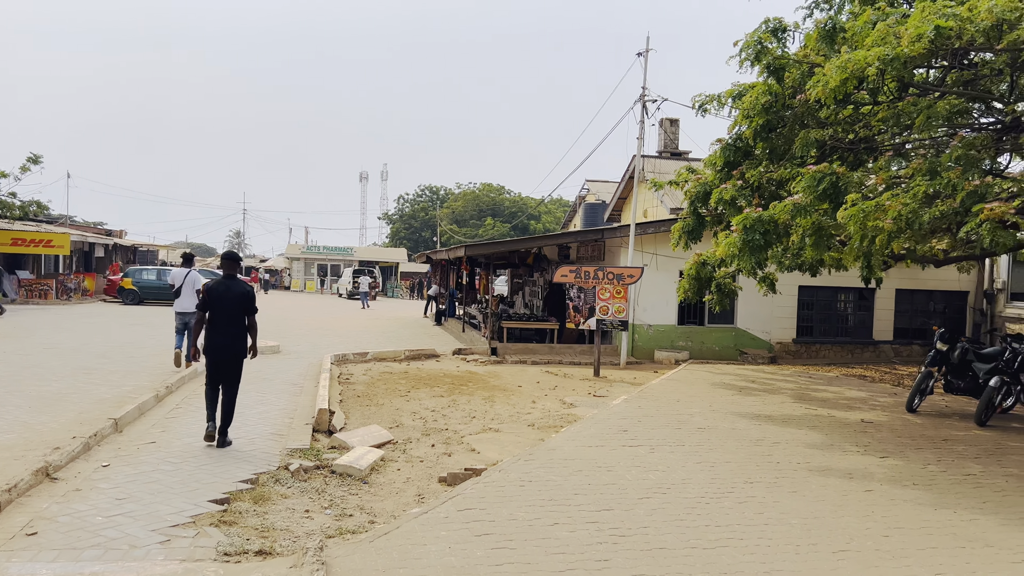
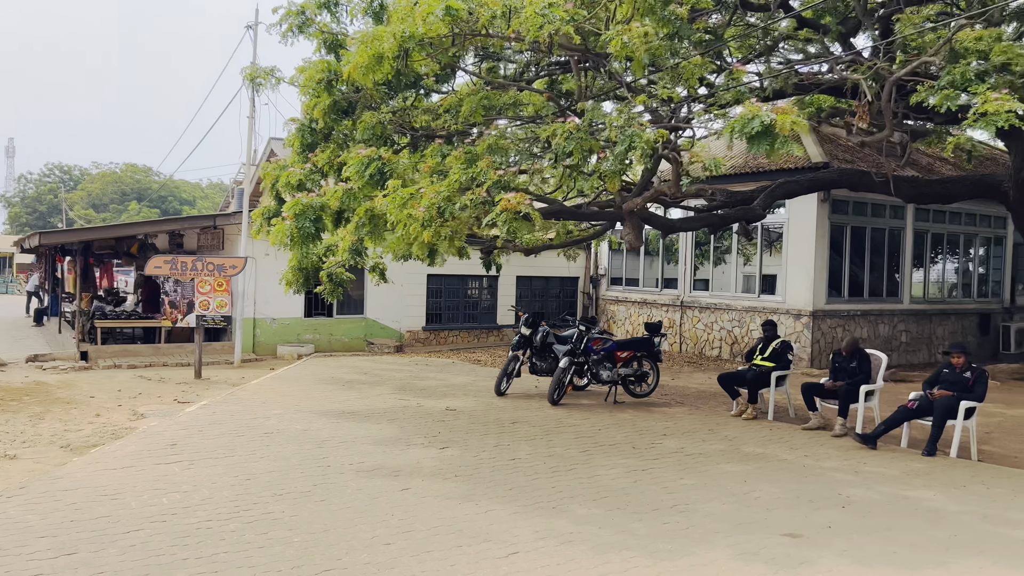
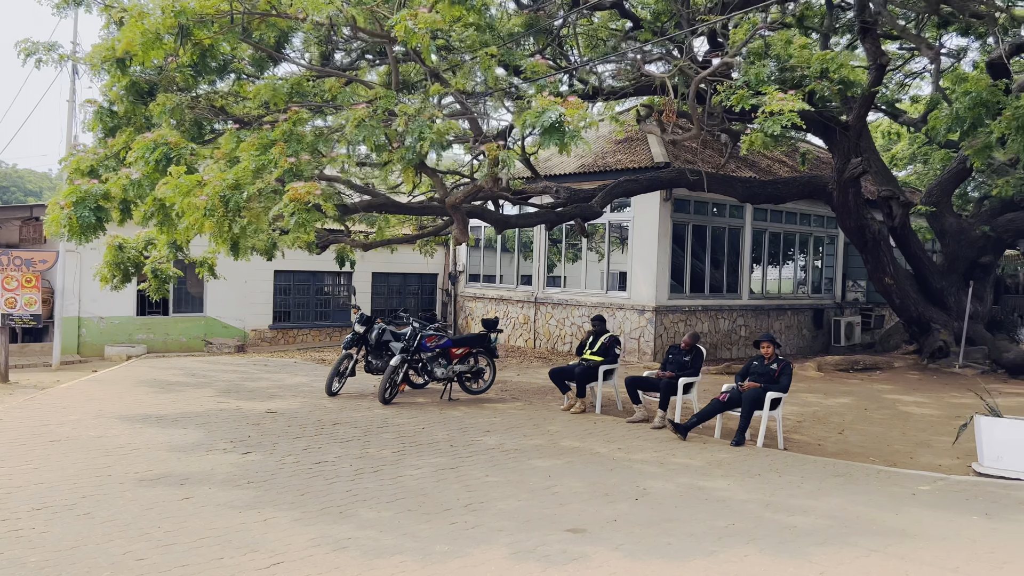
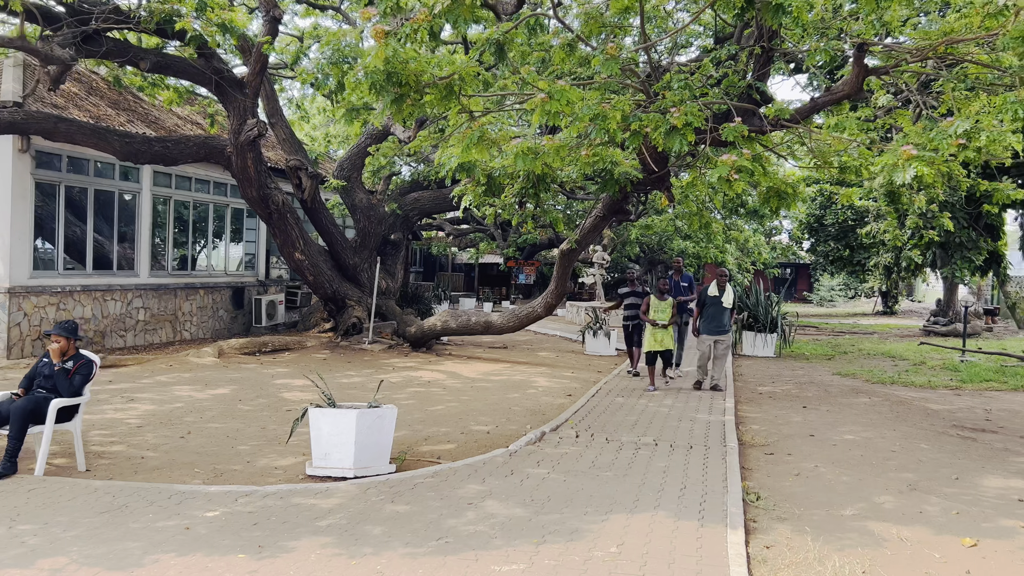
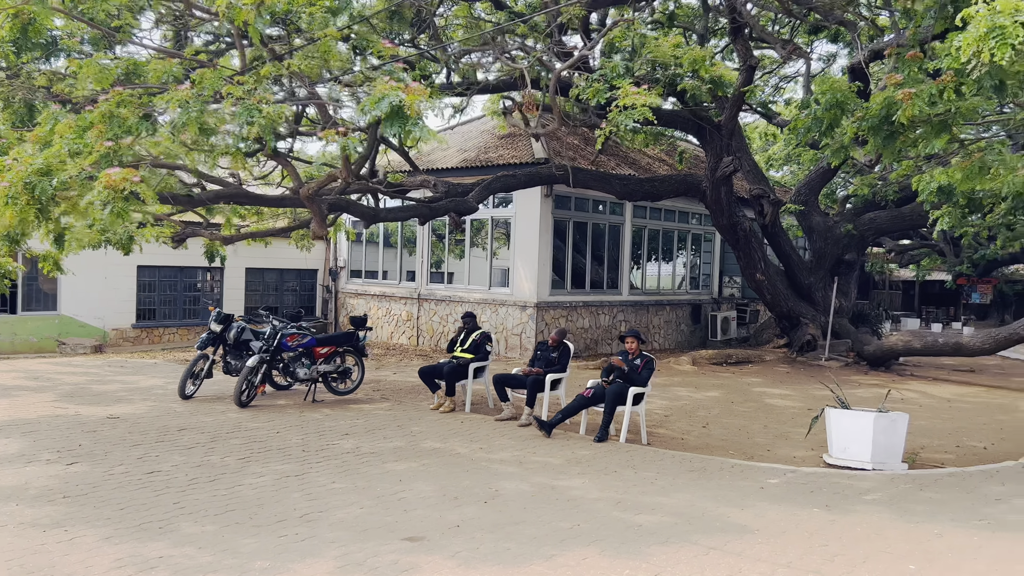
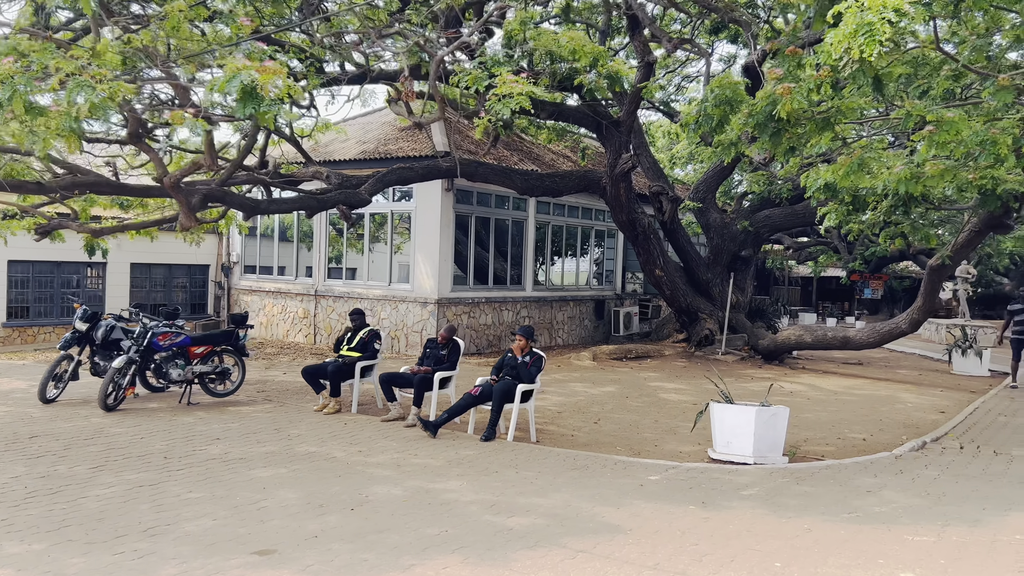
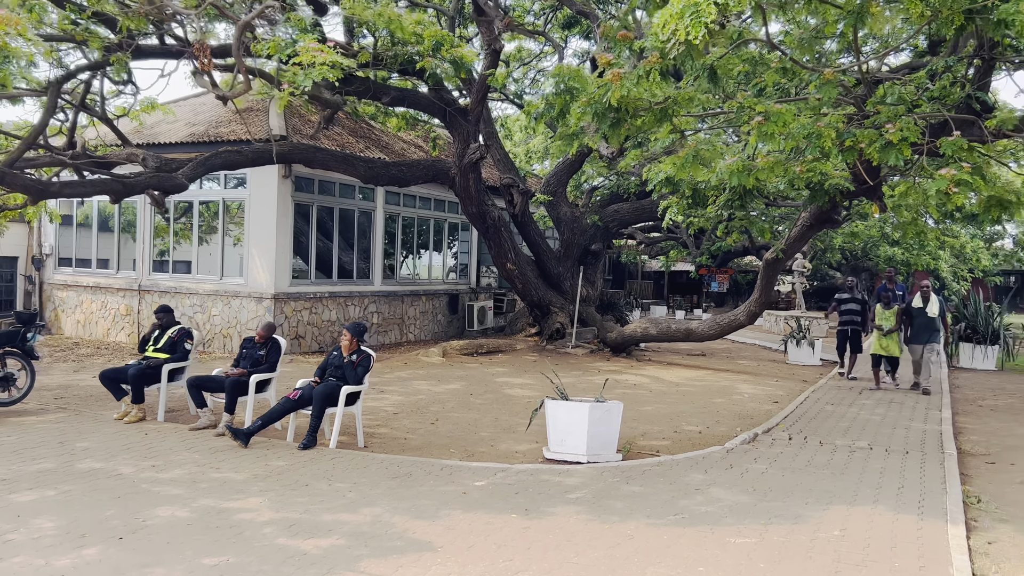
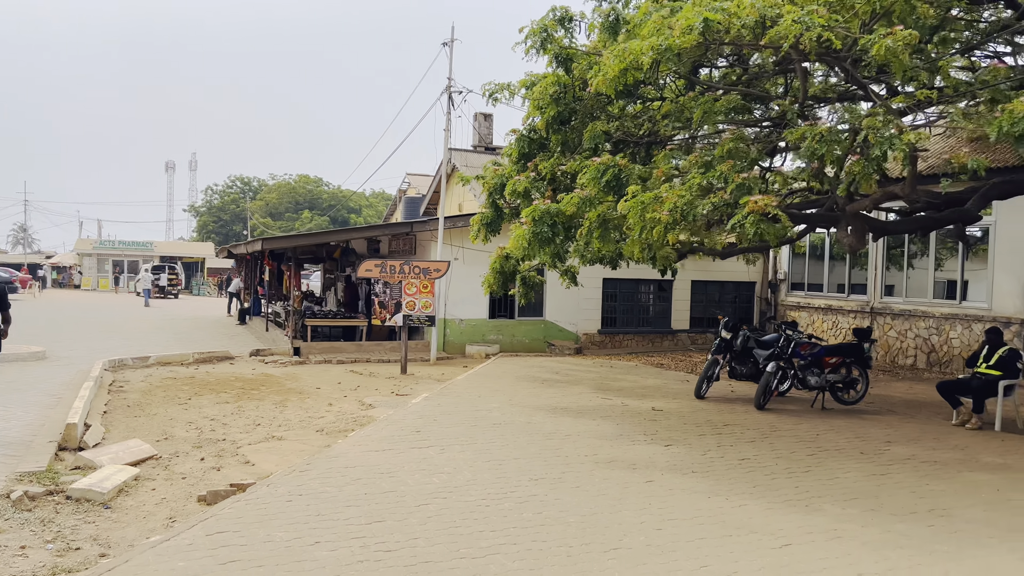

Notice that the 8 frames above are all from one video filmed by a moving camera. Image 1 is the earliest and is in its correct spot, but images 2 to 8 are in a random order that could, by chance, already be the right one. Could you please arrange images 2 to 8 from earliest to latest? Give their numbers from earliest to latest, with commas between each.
8, 2, 3, 5, 6, 7, 4
